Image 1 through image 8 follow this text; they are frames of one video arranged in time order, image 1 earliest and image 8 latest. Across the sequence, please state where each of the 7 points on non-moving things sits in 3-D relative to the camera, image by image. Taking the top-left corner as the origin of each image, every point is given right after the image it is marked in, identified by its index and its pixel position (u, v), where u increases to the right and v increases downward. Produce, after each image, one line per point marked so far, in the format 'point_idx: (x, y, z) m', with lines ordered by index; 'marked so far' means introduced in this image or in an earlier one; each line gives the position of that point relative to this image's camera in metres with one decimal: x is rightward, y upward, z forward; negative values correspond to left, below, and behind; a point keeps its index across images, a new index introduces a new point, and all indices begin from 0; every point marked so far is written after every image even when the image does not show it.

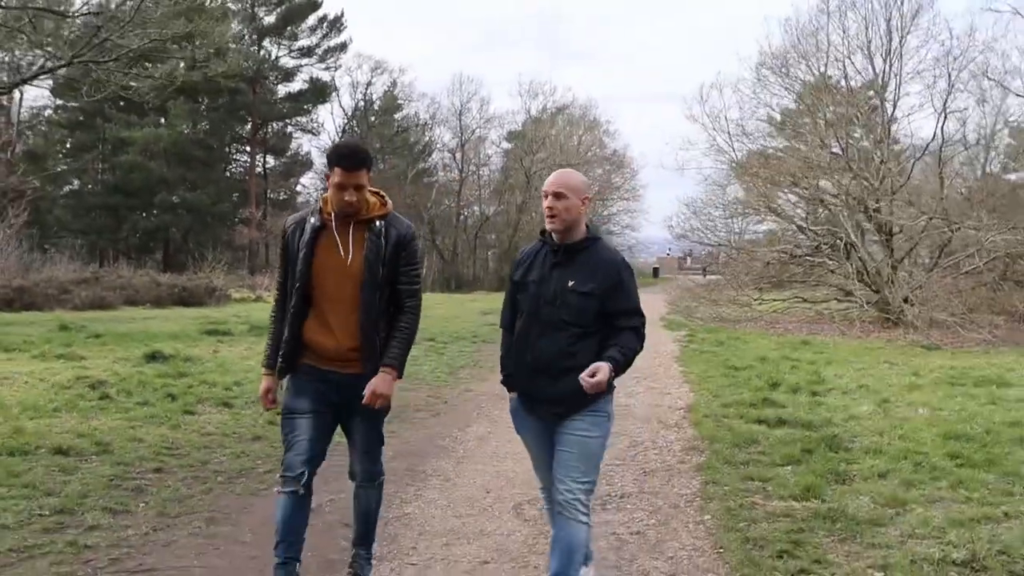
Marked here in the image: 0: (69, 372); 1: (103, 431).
0: (-4.5, -0.9, +10.1) m
1: (-3.0, -1.0, +7.2) m
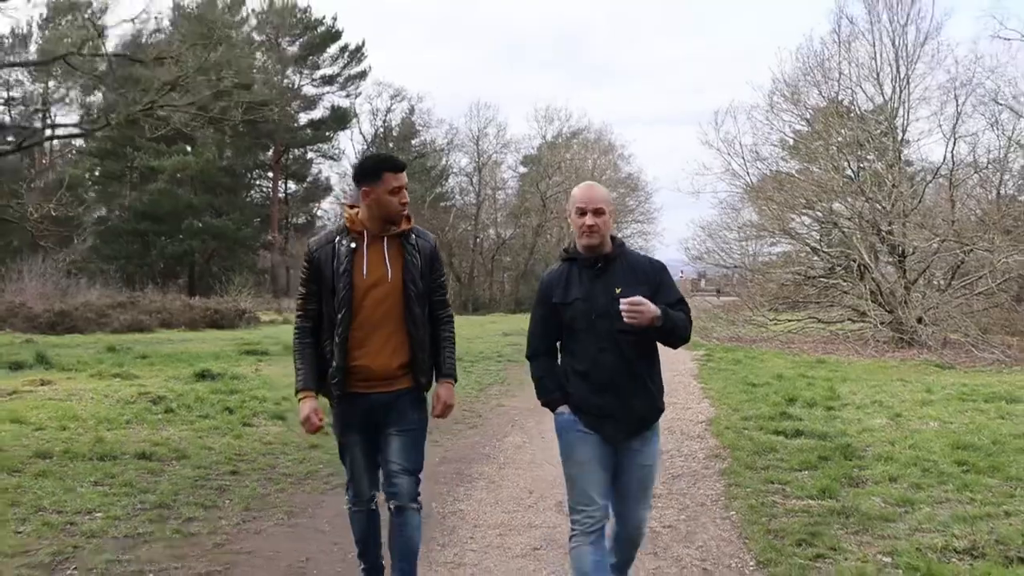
0: (-4.2, -1.1, +10.8) m
1: (-2.7, -1.2, +7.9) m
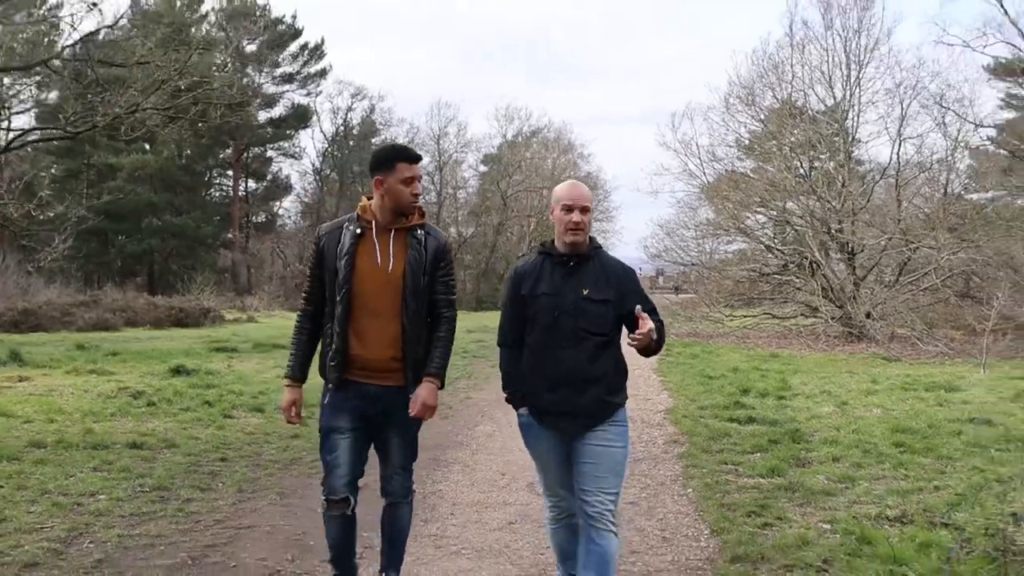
0: (-4.6, -1.1, +11.1) m
1: (-3.0, -1.2, +8.2) m
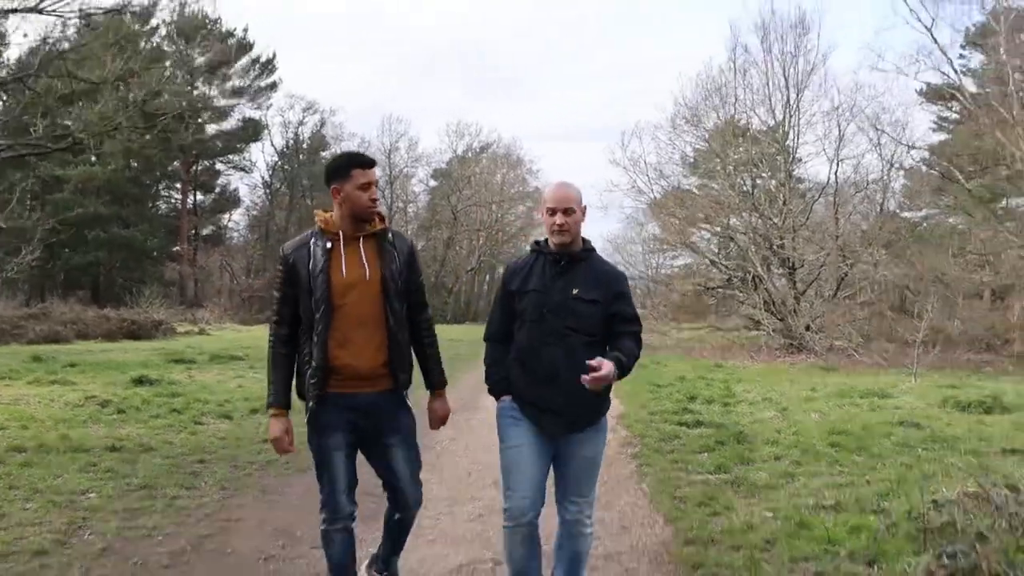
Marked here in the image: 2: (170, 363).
0: (-5.0, -1.2, +11.2) m
1: (-3.3, -1.3, +8.5) m
2: (-5.7, -1.2, +16.2) m
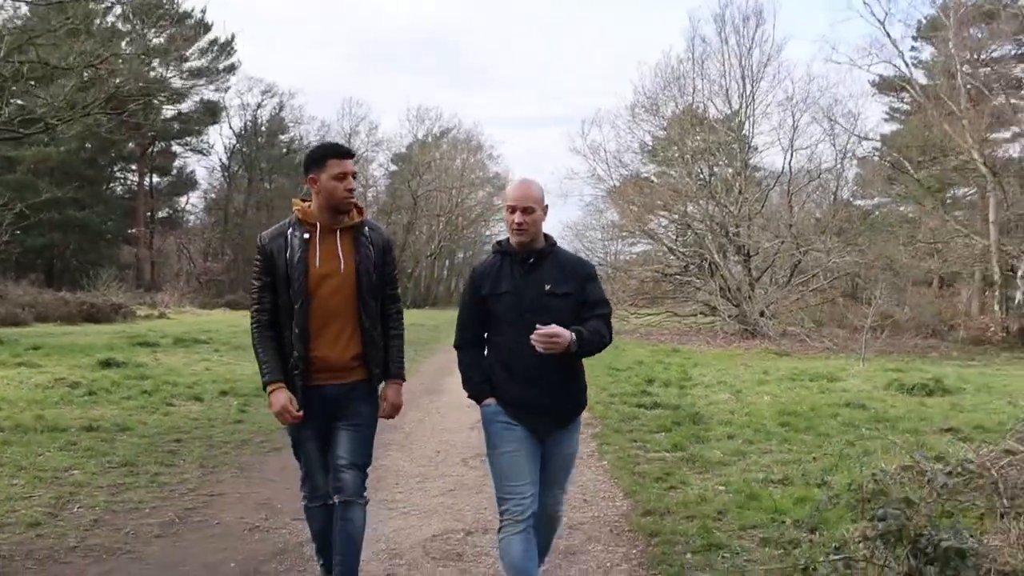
0: (-5.5, -1.0, +11.4) m
1: (-3.6, -1.1, +8.7) m
2: (-6.3, -1.0, +16.2) m
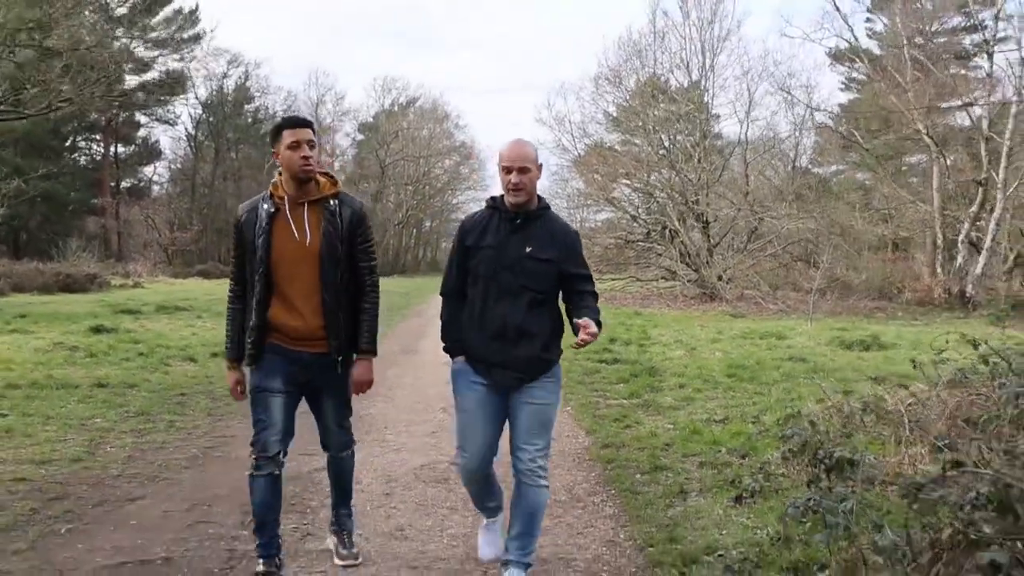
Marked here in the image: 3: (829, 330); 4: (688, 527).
0: (-5.8, -0.7, +12.0) m
1: (-3.9, -0.8, +9.5) m
2: (-6.8, -0.4, +16.9) m
3: (+5.0, -0.7, +15.2) m
4: (+0.8, -1.1, +4.6) m
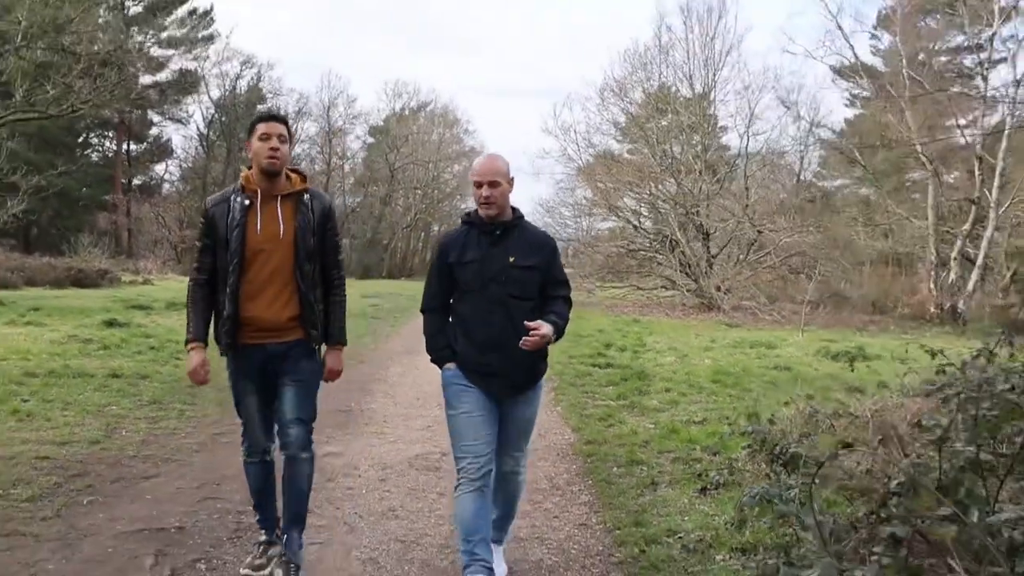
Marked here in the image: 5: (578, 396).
0: (-5.8, -0.6, +12.5) m
1: (-3.9, -0.8, +9.9) m
2: (-6.8, -0.4, +17.4) m
3: (+5.0, -0.9, +15.6) m
4: (+0.7, -1.2, +5.0) m
5: (+0.6, -1.1, +9.3) m
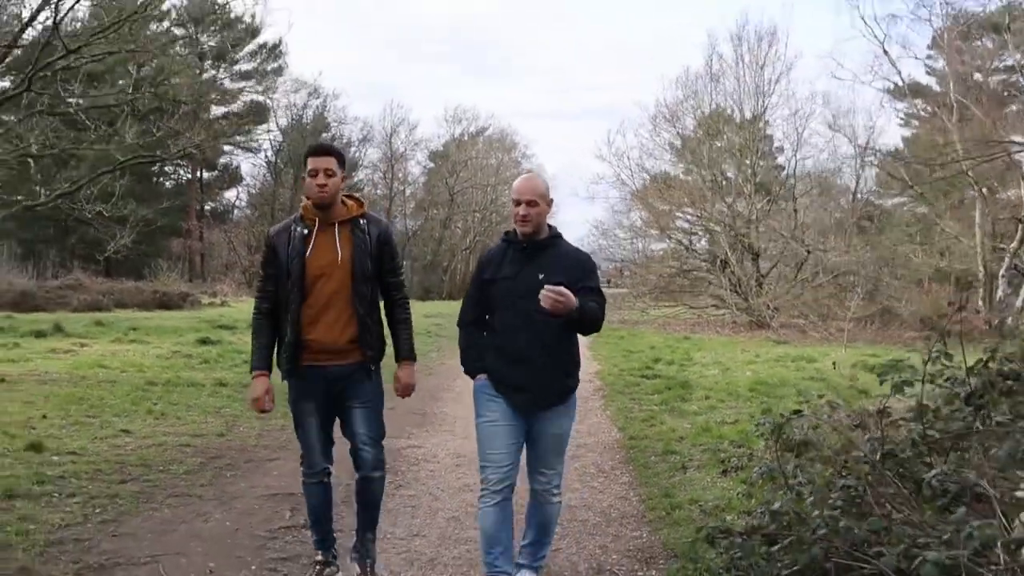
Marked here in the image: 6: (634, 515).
0: (-5.1, -0.9, +14.0) m
1: (-3.3, -1.0, +11.3) m
2: (-5.8, -0.8, +18.9) m
3: (+5.9, -1.2, +16.5) m
4: (+1.1, -1.3, +6.1) m
5: (+1.2, -1.2, +10.4) m
6: (+0.7, -1.3, +5.6) m
